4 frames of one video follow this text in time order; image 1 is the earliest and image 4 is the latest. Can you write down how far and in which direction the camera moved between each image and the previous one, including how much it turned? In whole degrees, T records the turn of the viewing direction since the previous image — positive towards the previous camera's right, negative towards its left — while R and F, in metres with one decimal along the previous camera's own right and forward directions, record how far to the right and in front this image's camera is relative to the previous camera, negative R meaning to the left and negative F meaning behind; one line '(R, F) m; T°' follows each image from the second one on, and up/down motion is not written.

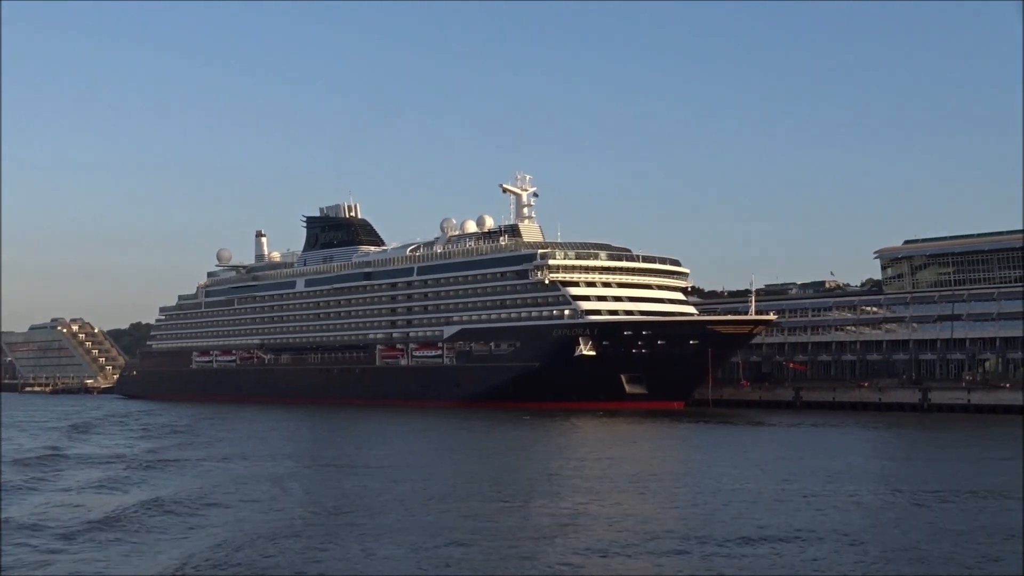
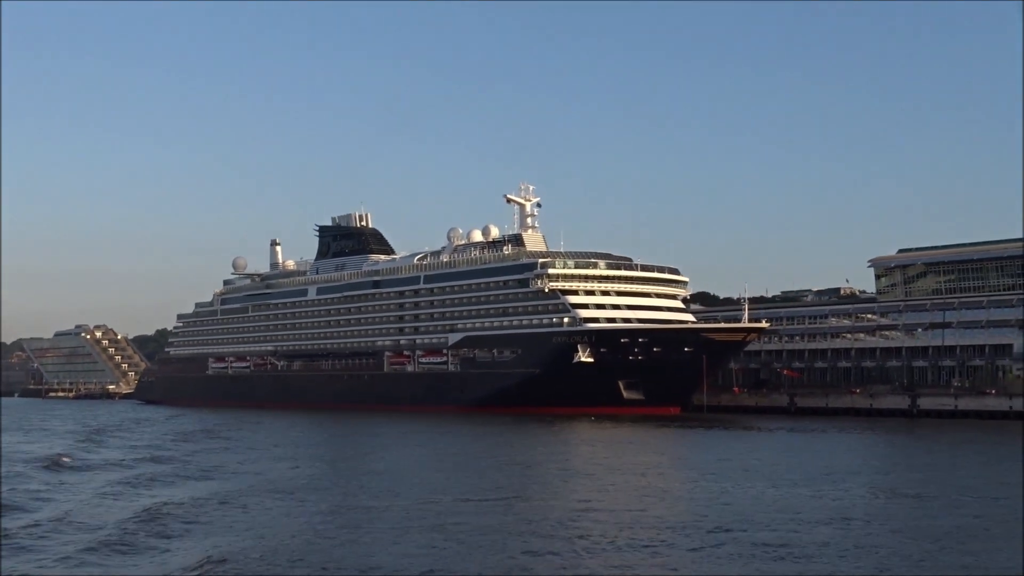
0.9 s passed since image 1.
(-2.6, -0.2) m; +3°
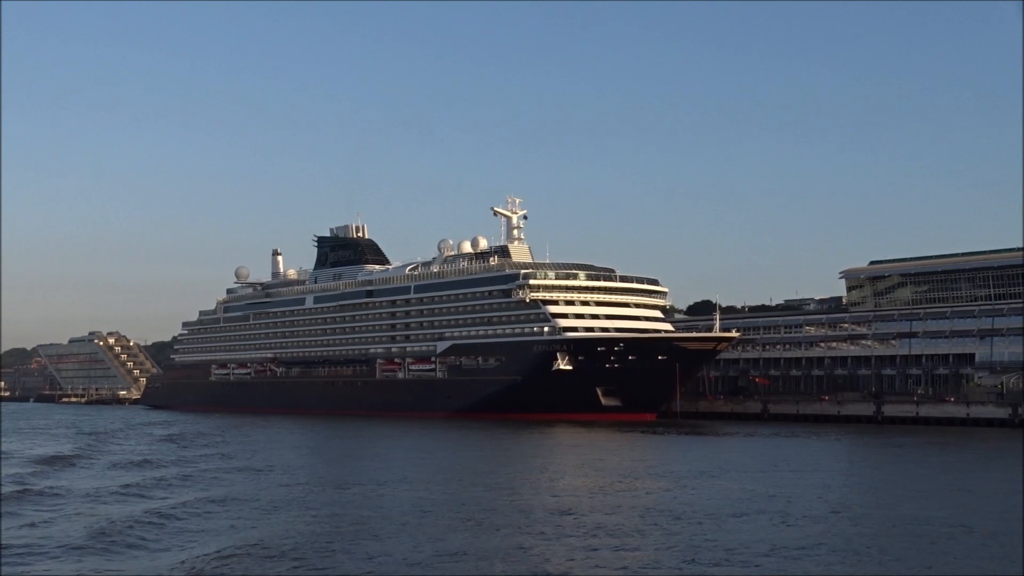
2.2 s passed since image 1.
(+0.3, -2.7) m; 0°
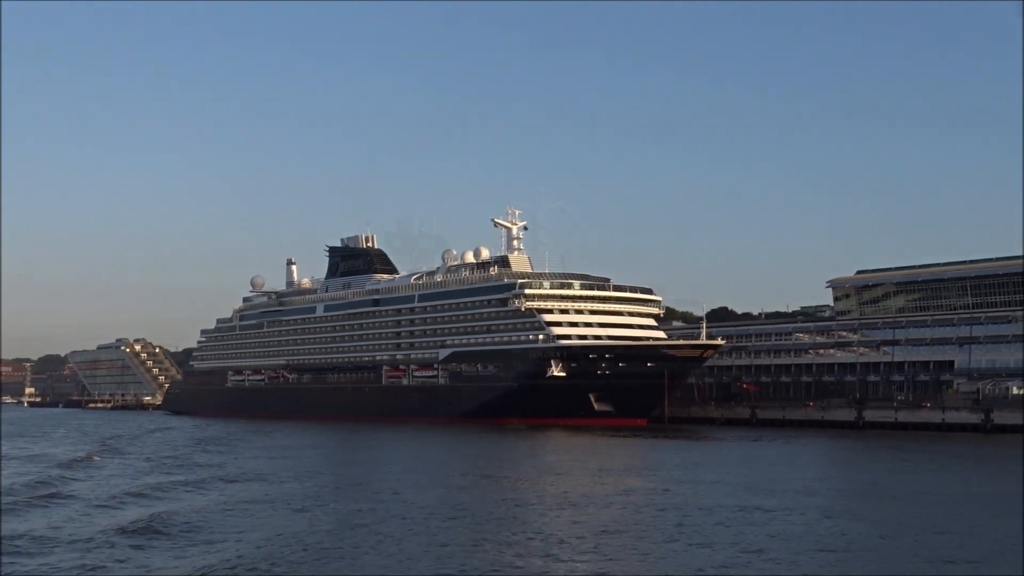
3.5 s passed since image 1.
(+0.3, -2.8) m; 0°
